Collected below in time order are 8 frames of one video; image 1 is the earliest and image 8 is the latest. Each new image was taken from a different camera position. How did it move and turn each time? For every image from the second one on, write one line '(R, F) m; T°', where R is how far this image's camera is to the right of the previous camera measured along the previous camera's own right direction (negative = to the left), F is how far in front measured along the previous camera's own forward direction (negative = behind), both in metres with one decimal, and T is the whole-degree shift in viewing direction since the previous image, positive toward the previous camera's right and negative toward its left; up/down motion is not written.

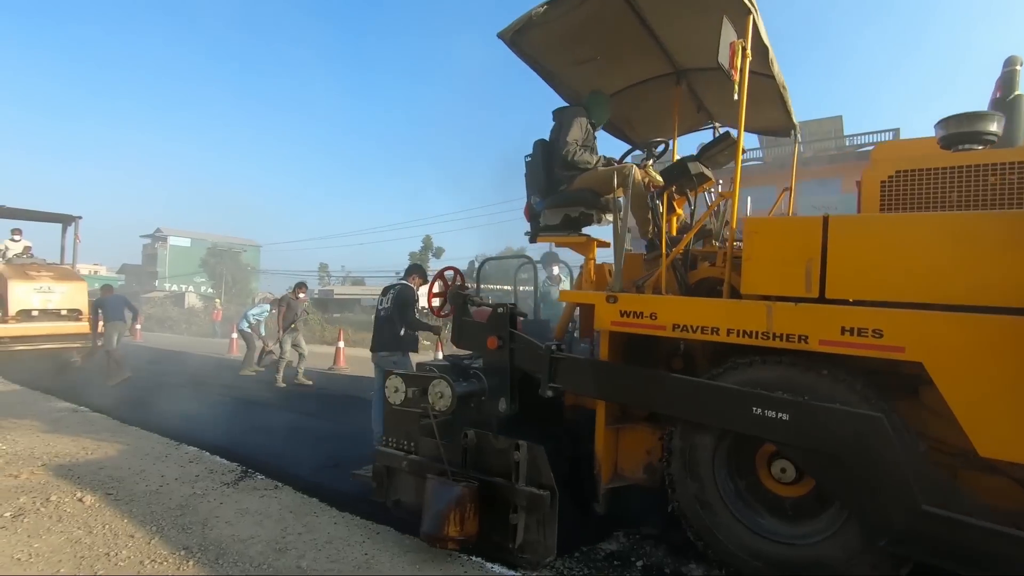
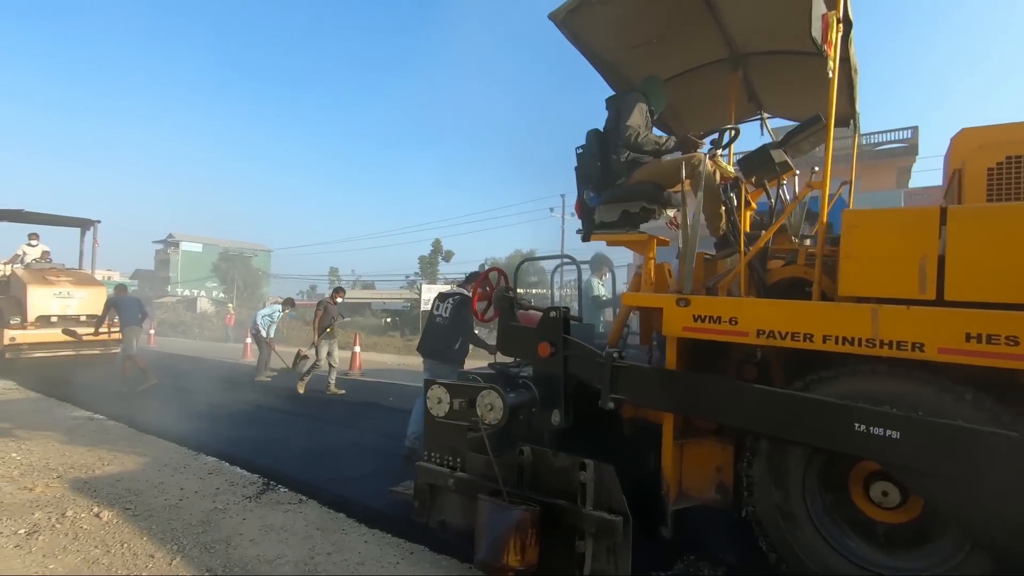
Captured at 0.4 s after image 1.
(-0.2, +0.2) m; -1°
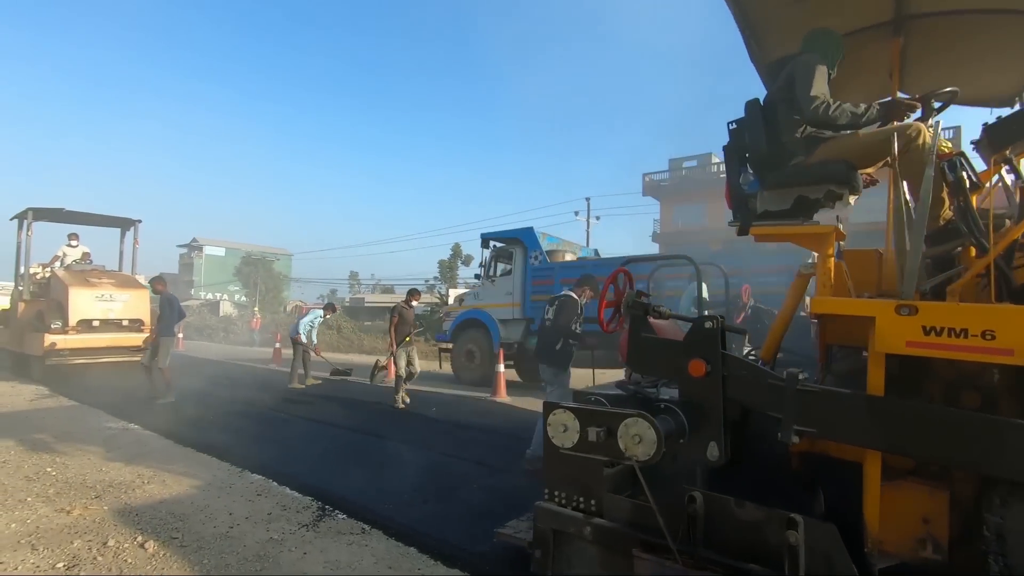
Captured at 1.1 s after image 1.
(-0.5, +0.5) m; -2°
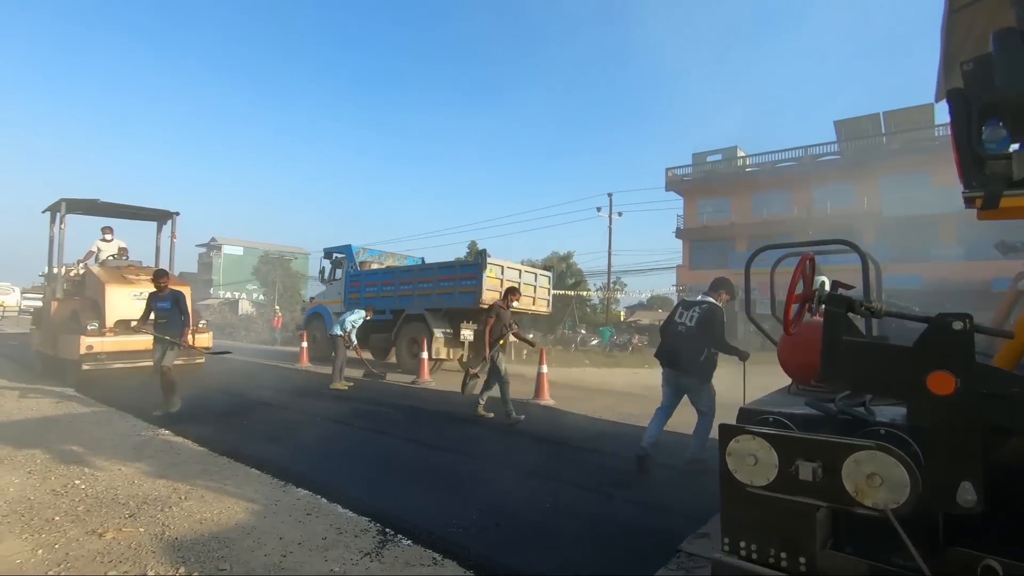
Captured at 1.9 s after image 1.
(-0.4, +0.5) m; -1°
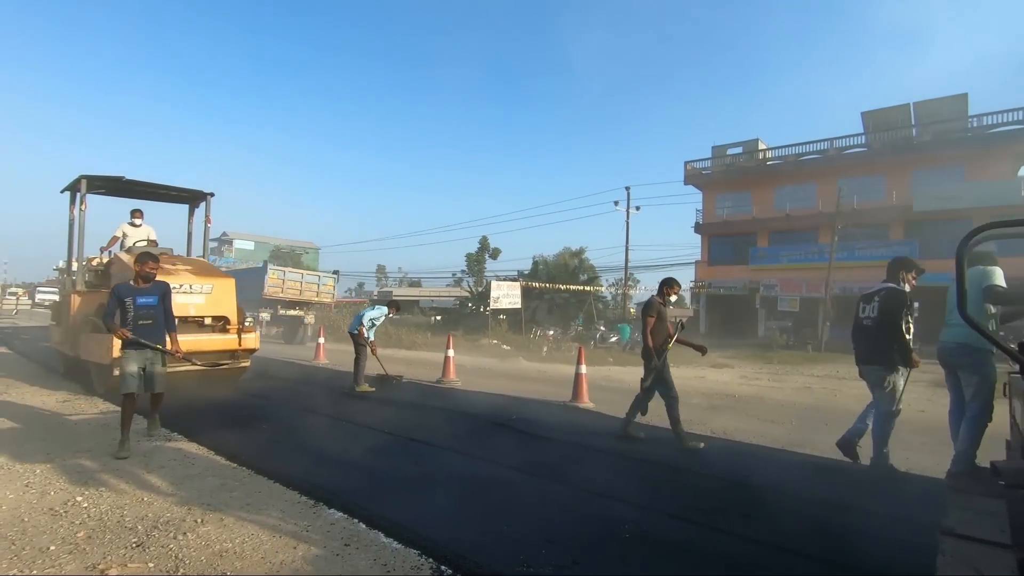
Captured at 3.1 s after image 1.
(-0.4, +0.7) m; -1°
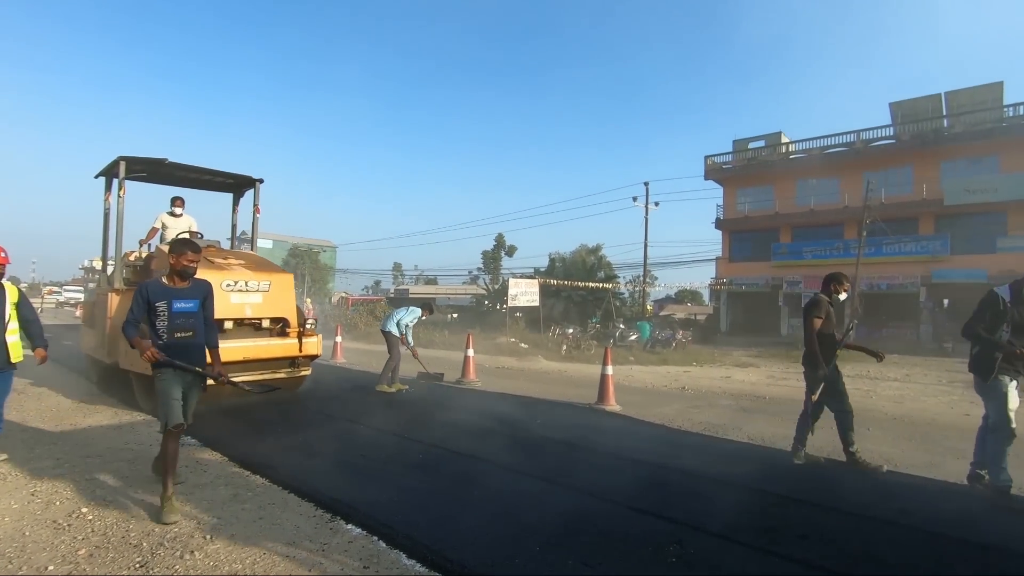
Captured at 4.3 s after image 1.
(-0.1, +0.3) m; -1°
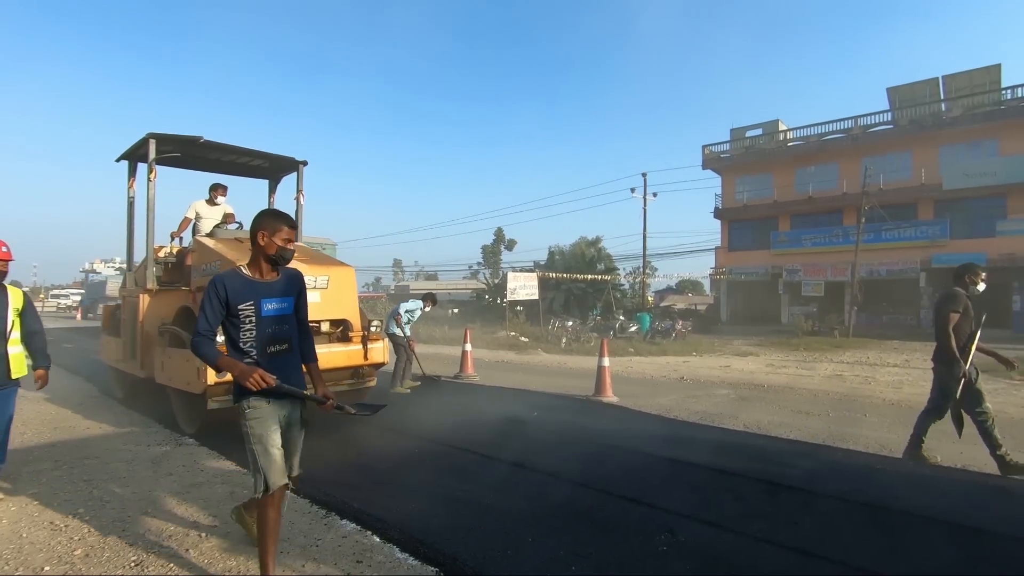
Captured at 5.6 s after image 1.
(+0.1, 0.0) m; 0°
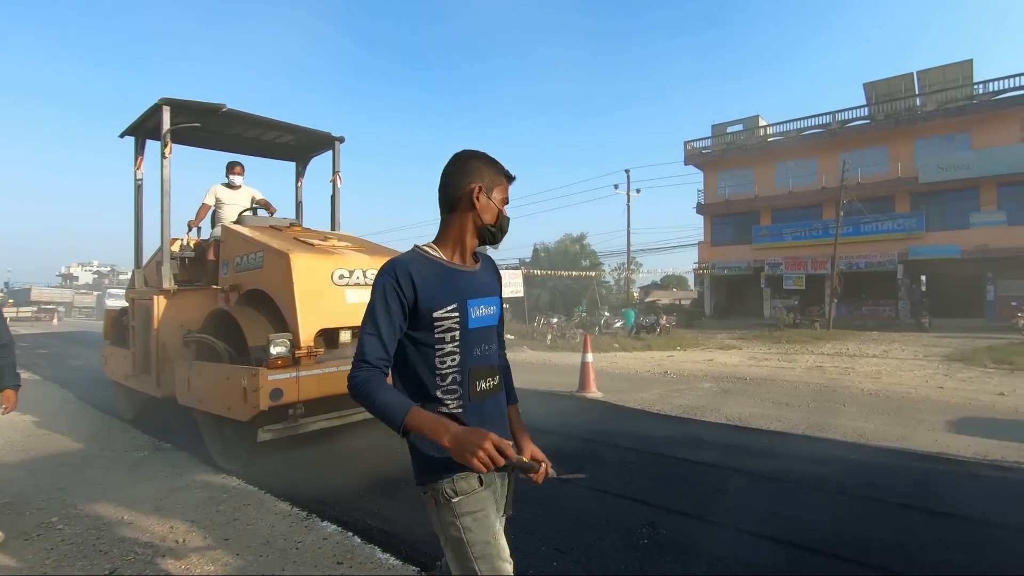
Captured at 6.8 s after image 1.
(0.0, 0.0) m; +1°
